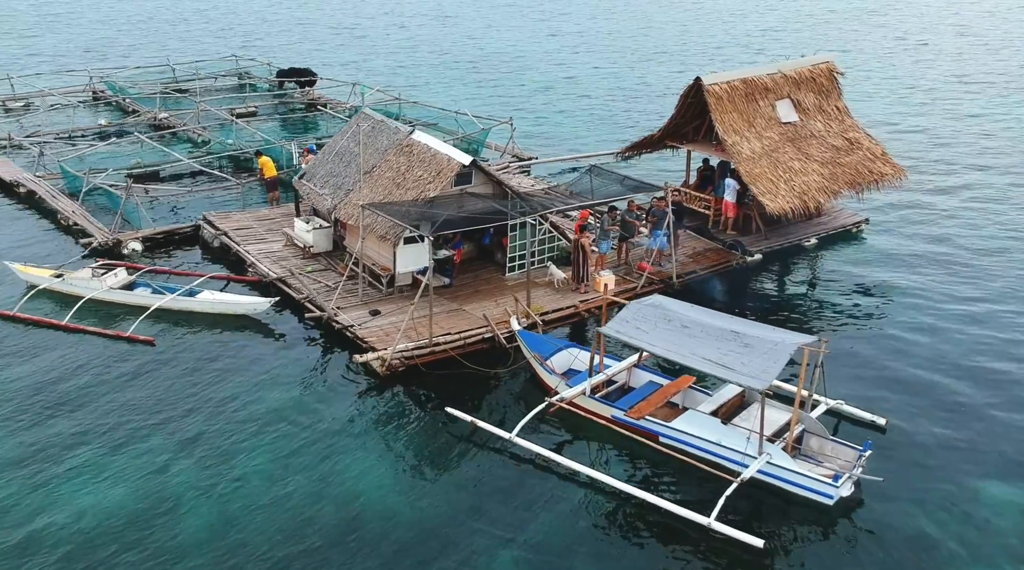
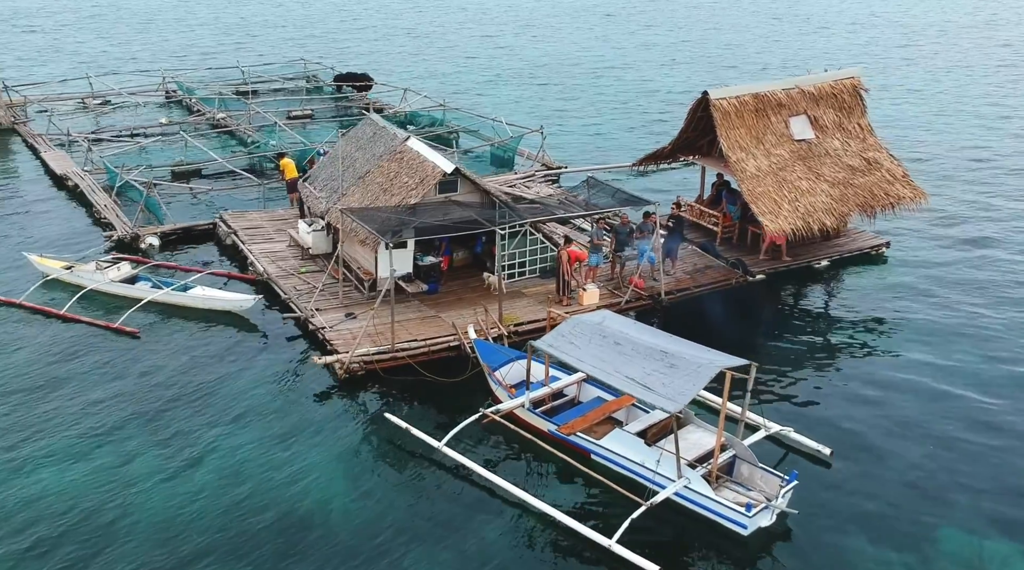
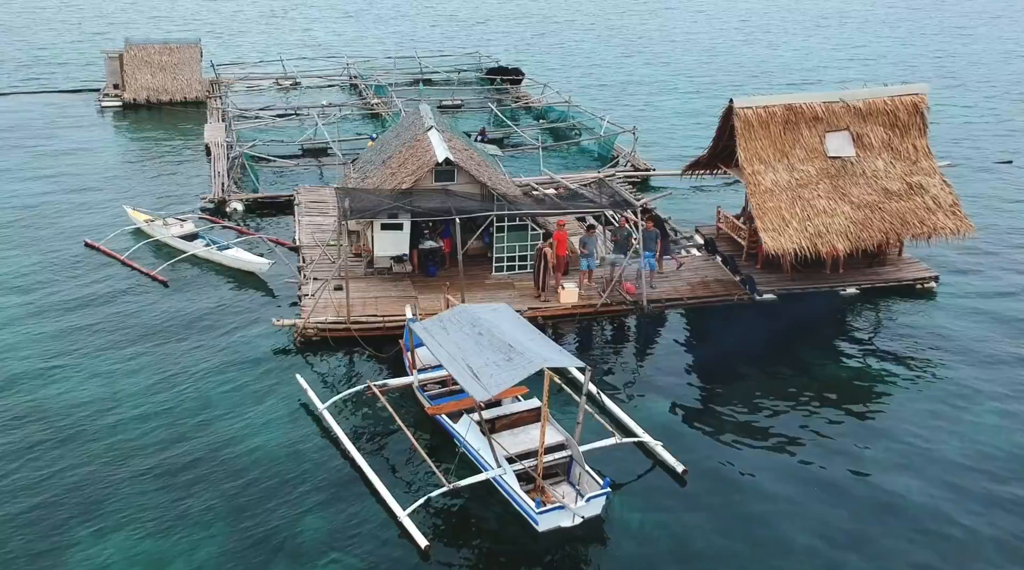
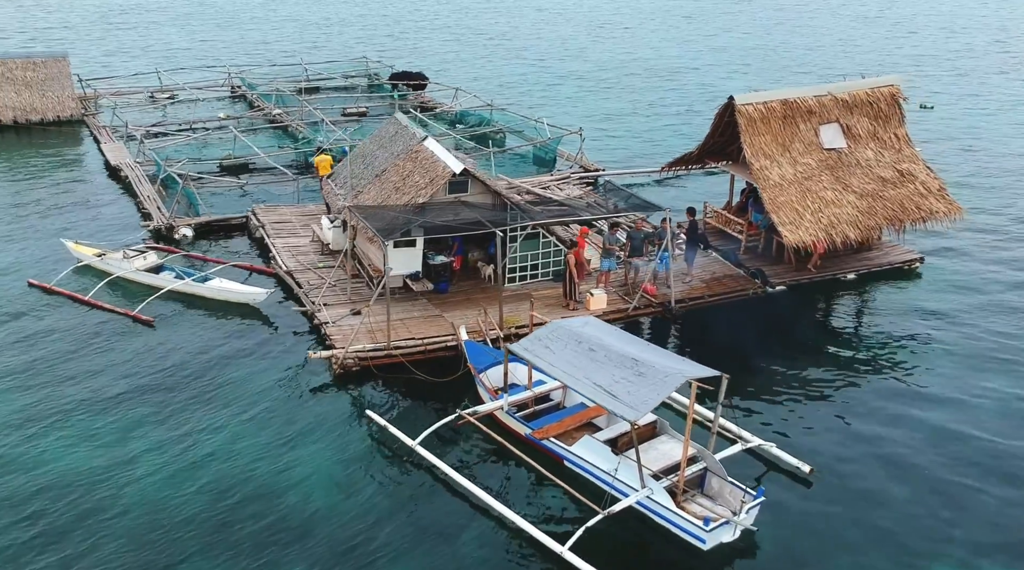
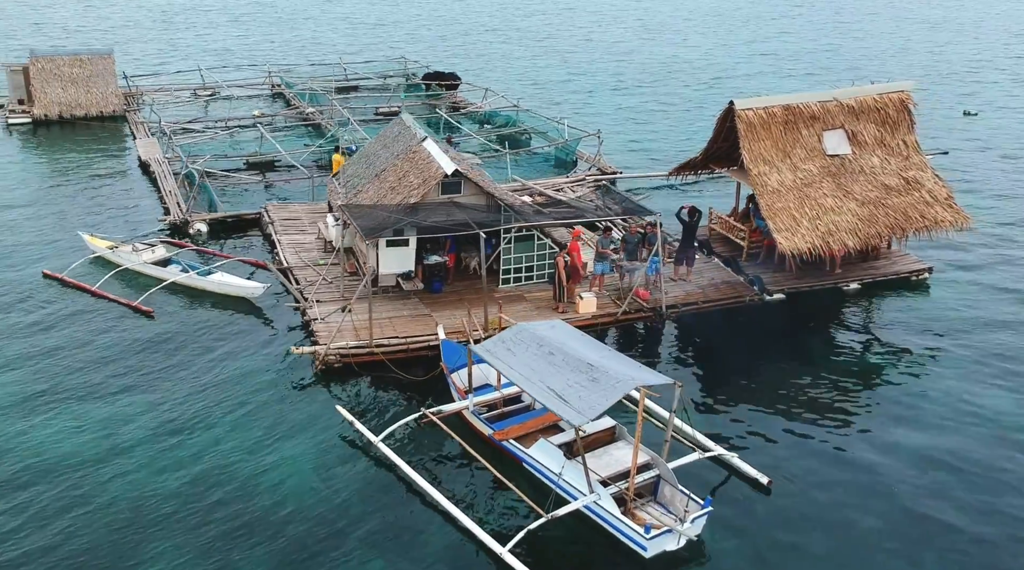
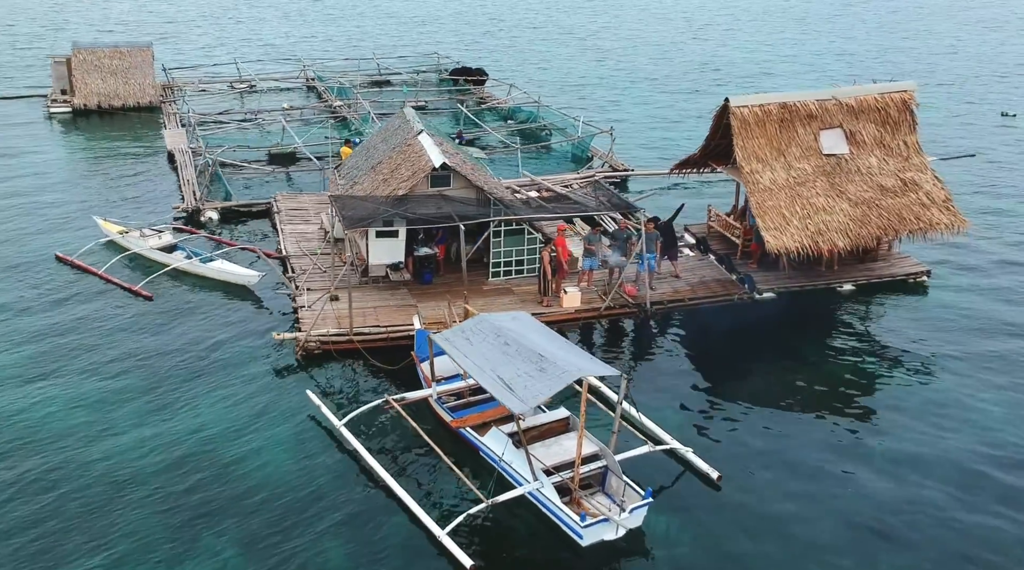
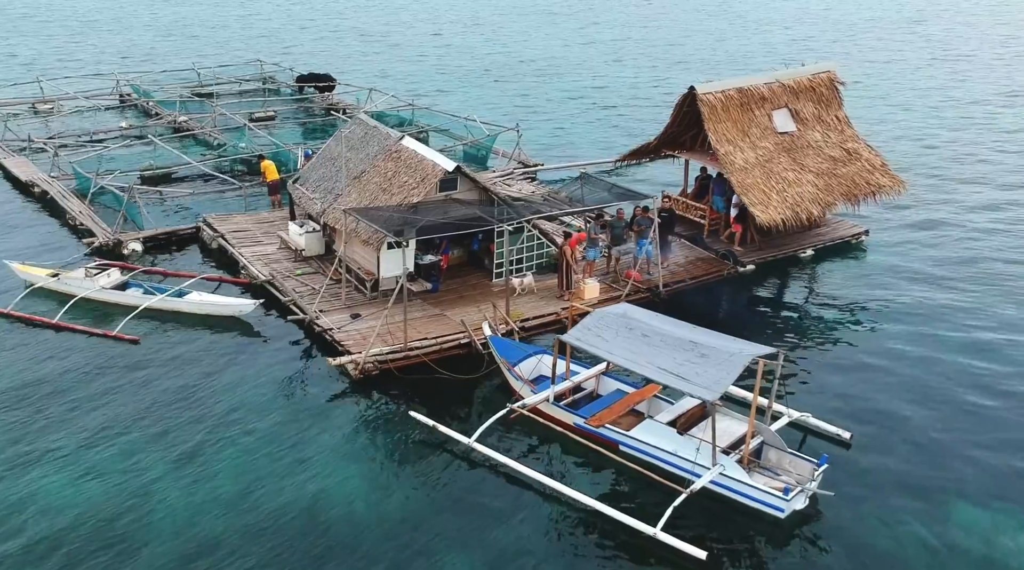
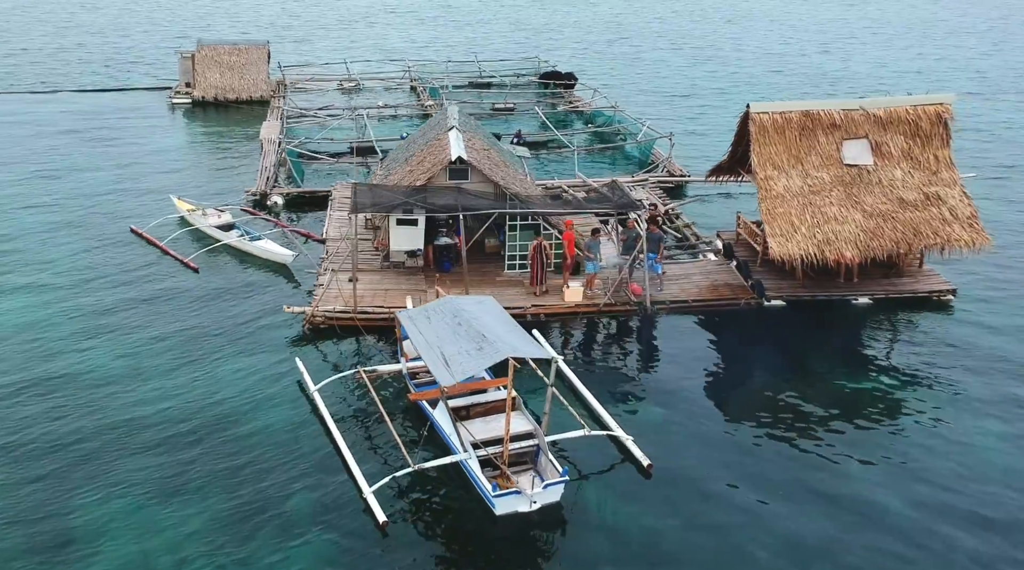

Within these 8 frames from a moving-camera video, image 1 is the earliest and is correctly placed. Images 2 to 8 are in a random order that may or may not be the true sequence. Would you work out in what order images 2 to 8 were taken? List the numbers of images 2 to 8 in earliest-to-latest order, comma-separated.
7, 2, 4, 5, 6, 3, 8
